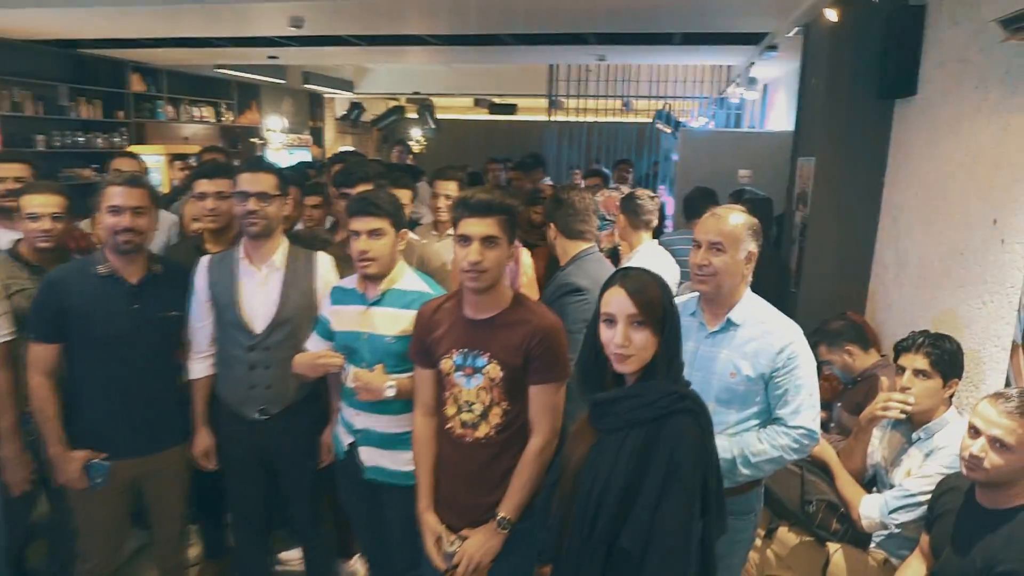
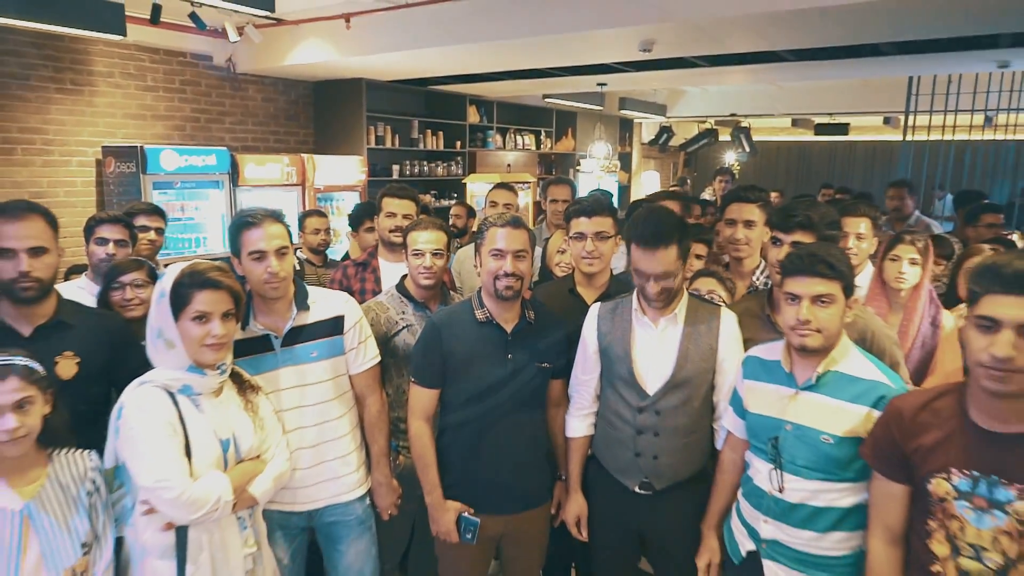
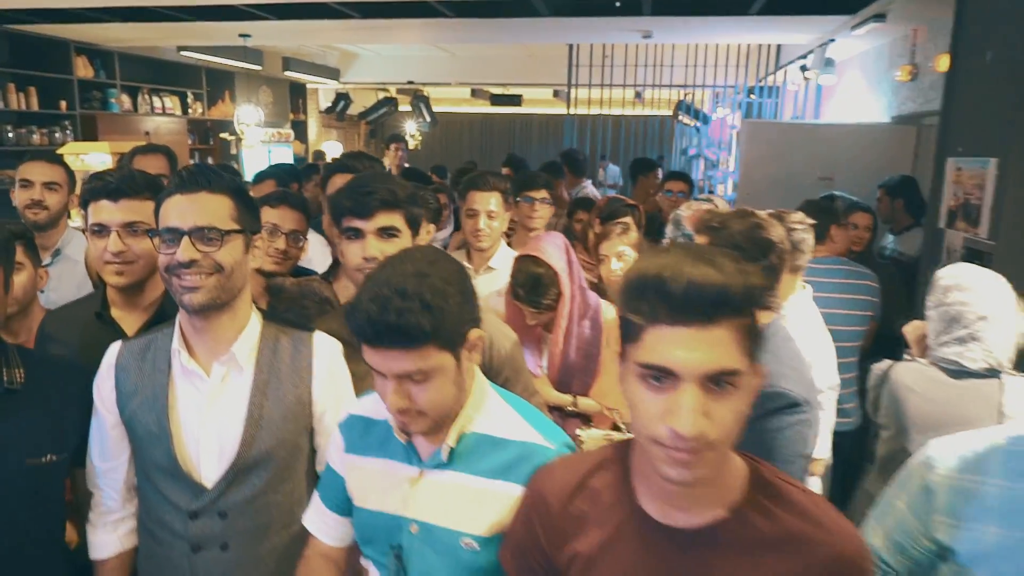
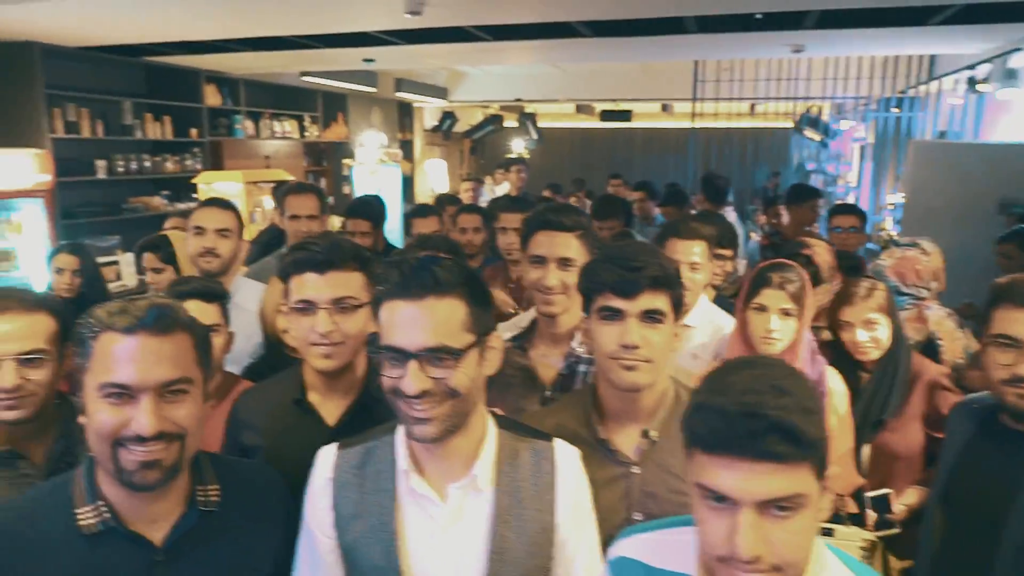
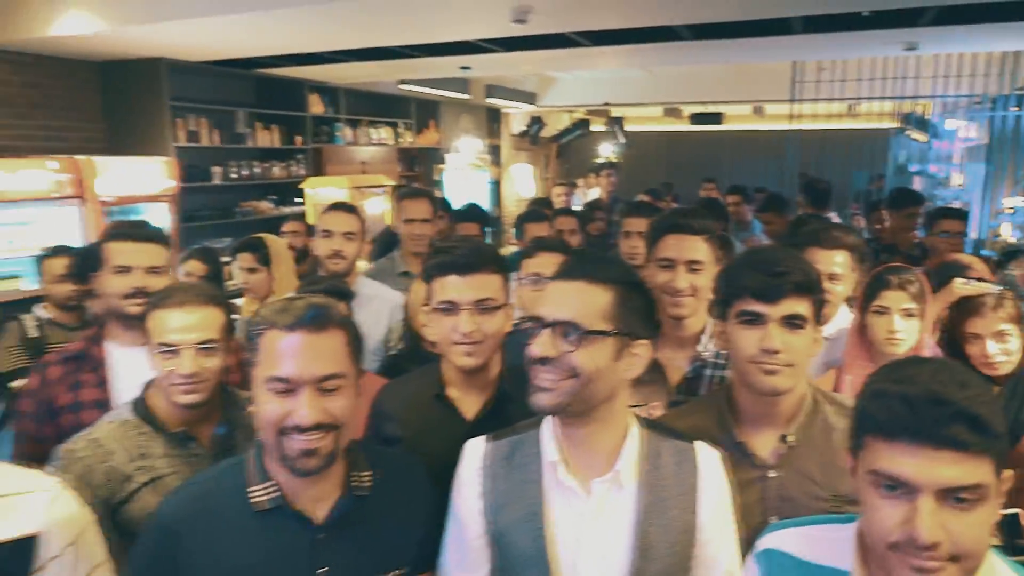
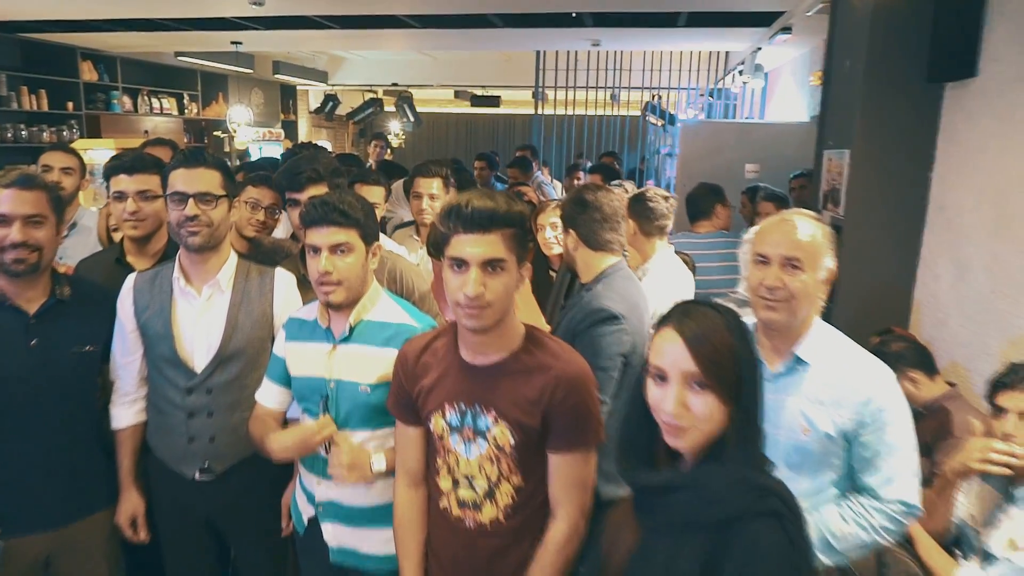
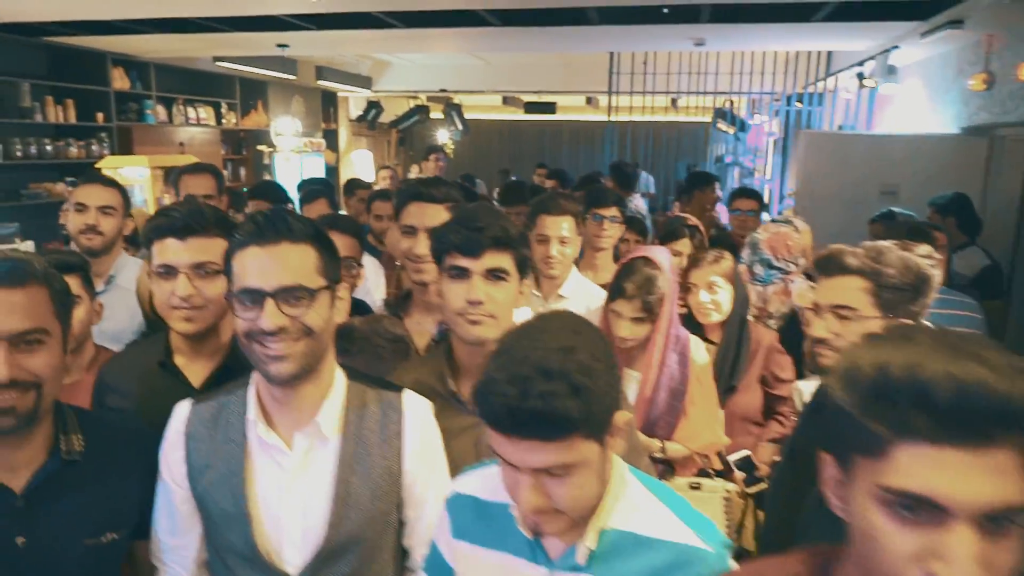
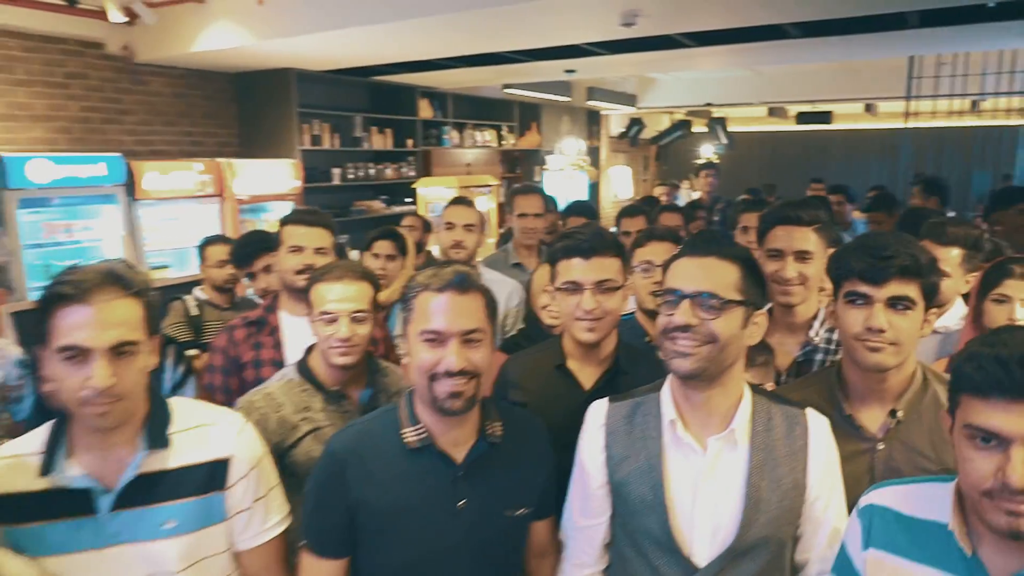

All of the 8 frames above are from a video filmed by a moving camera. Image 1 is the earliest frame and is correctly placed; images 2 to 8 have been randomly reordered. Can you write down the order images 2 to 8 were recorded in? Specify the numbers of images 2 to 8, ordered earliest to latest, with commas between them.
6, 3, 7, 4, 5, 8, 2
